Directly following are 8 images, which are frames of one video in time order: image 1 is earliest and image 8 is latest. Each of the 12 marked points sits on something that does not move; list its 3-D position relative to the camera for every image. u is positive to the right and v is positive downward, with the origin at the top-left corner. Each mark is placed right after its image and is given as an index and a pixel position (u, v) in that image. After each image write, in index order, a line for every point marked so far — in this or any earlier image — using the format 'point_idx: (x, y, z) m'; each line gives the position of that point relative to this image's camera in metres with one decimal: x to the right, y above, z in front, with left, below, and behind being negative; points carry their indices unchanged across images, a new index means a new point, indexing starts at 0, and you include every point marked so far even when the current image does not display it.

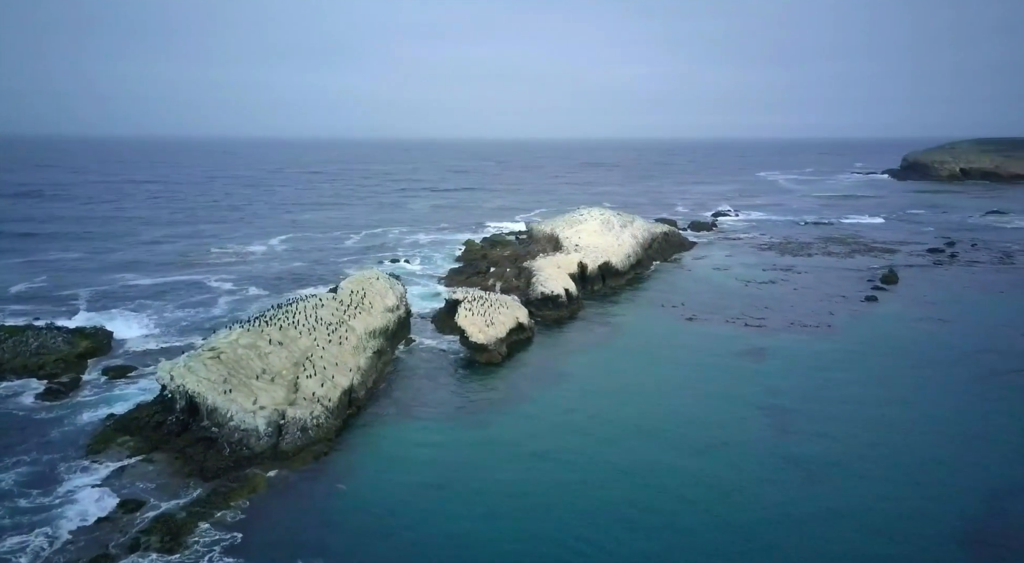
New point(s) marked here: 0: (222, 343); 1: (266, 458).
0: (-6.4, -1.4, +16.3) m
1: (-4.6, -3.3, +13.8) m
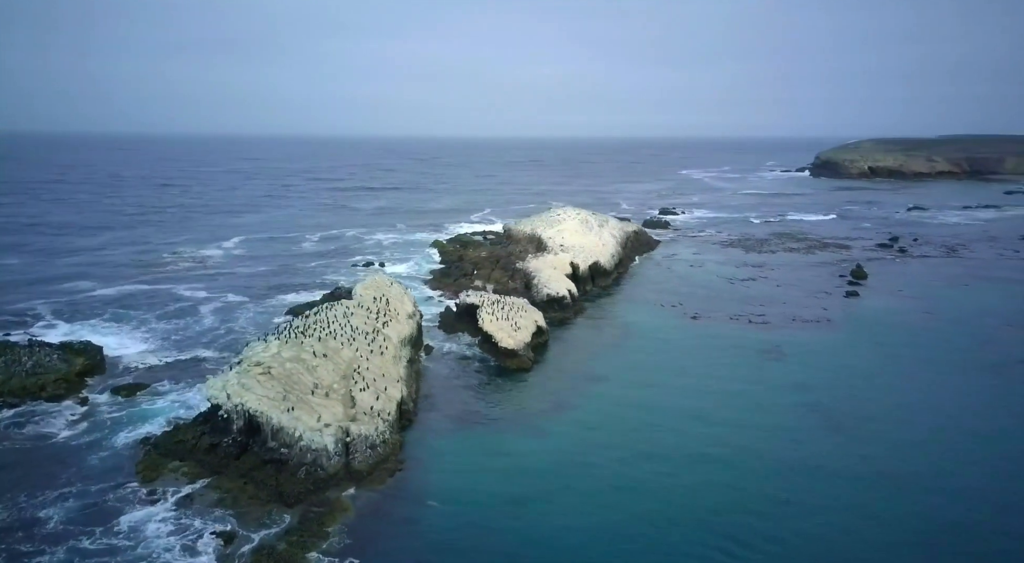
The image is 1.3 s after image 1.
0: (-5.1, -1.6, +15.3) m
1: (-3.0, -3.5, +12.9) m
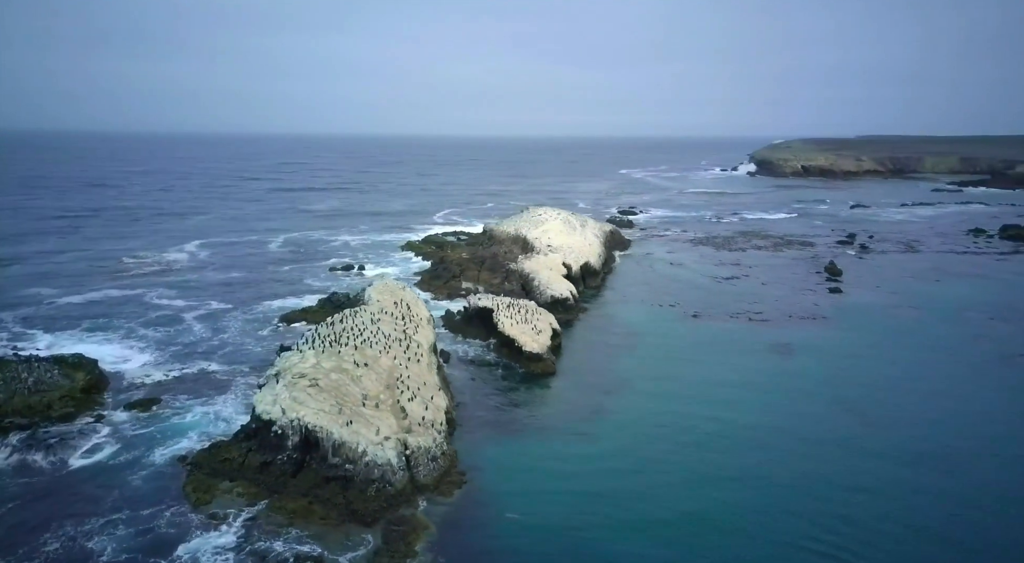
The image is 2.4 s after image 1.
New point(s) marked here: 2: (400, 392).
0: (-4.0, -1.8, +14.6) m
1: (-1.7, -3.6, +12.4) m
2: (-2.3, -2.3, +14.9) m
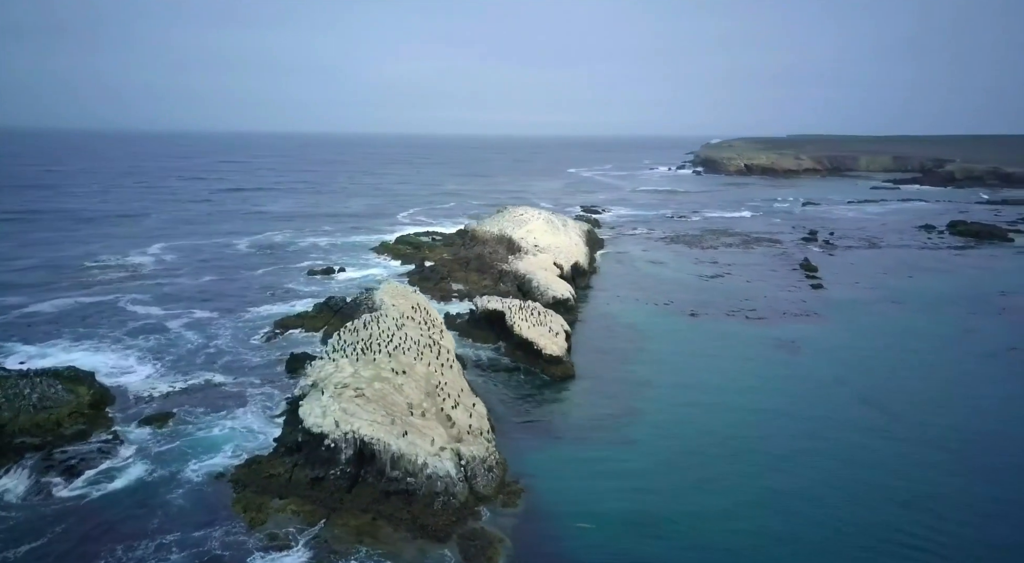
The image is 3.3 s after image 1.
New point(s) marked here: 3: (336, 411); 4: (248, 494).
0: (-3.1, -1.9, +14.0) m
1: (-0.6, -3.7, +12.0) m
2: (-1.4, -2.3, +14.4) m
3: (-3.1, -2.3, +12.7) m
4: (-4.4, -3.6, +12.2) m
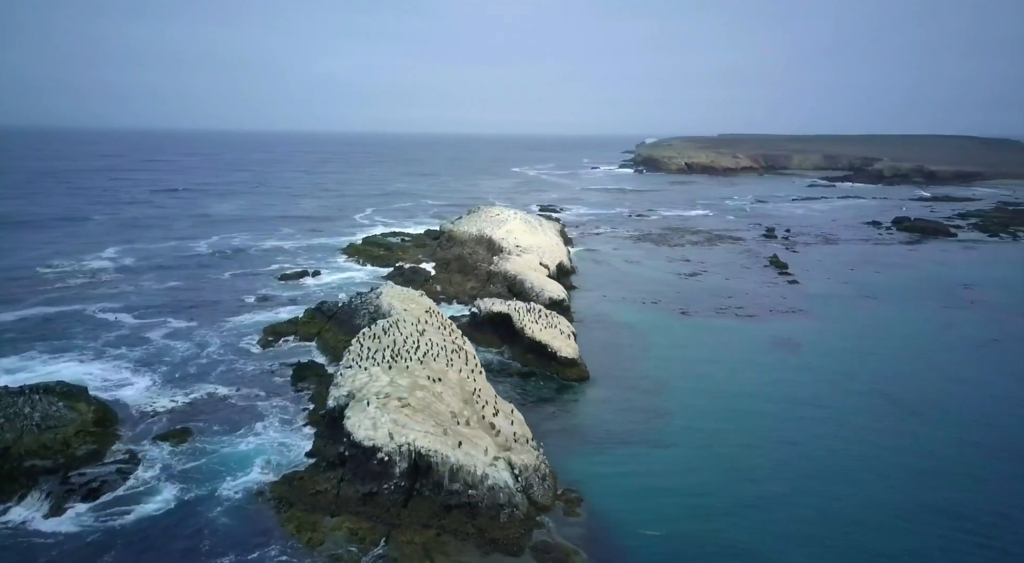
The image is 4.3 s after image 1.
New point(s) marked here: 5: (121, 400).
0: (-2.3, -2.0, +13.5) m
1: (+0.4, -3.7, +11.6) m
2: (-0.6, -2.4, +14.0) m
3: (-2.1, -2.4, +12.2) m
4: (-3.4, -3.7, +11.6) m
5: (-9.2, -2.8, +17.2) m
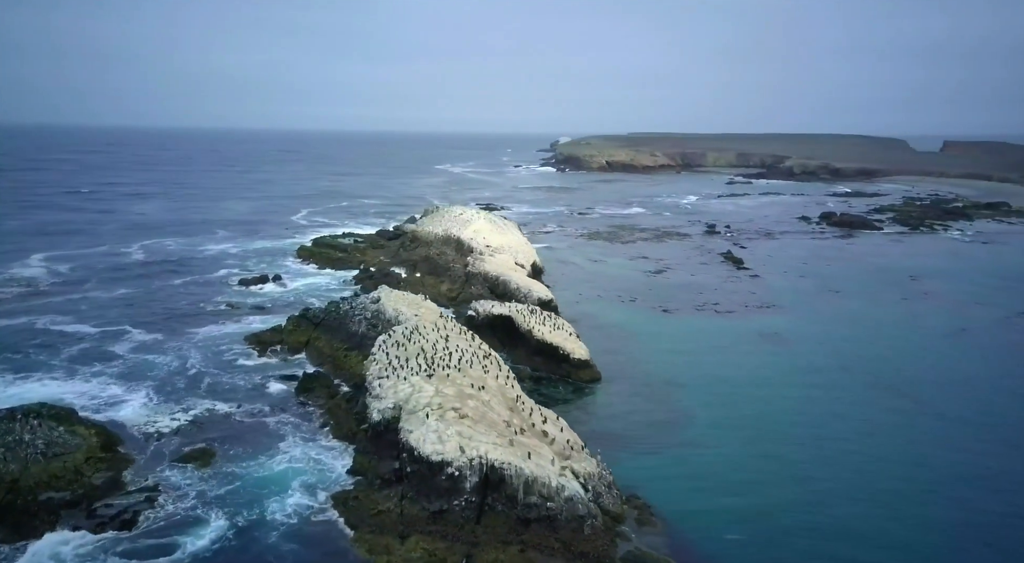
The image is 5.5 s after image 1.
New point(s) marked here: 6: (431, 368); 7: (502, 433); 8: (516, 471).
0: (-1.3, -2.1, +12.9) m
1: (+1.5, -3.8, +11.4) m
2: (+0.3, -2.5, +13.7) m
3: (-1.0, -2.5, +11.7) m
4: (-2.2, -3.8, +10.9) m
5: (-8.6, -3.0, +15.9) m
6: (-1.6, -1.7, +14.4) m
7: (-0.2, -2.5, +12.2) m
8: (0.0, -2.9, +11.2) m
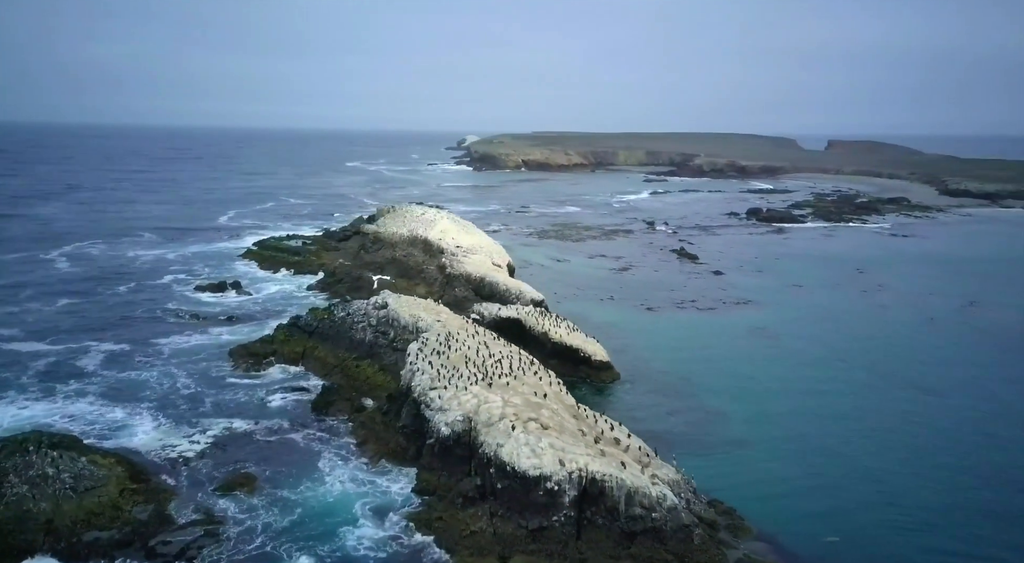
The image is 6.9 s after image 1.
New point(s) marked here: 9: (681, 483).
0: (-0.1, -2.2, +12.4) m
1: (+3.0, -3.8, +11.2) m
2: (+1.5, -2.5, +13.3) m
3: (+0.4, -2.6, +11.2) m
4: (-0.7, -3.9, +10.3) m
5: (-7.6, -3.3, +14.5) m
6: (-0.5, -1.8, +13.8) m
7: (+1.2, -2.6, +11.7) m
8: (+1.5, -3.0, +10.8) m
9: (+2.7, -3.2, +11.9) m
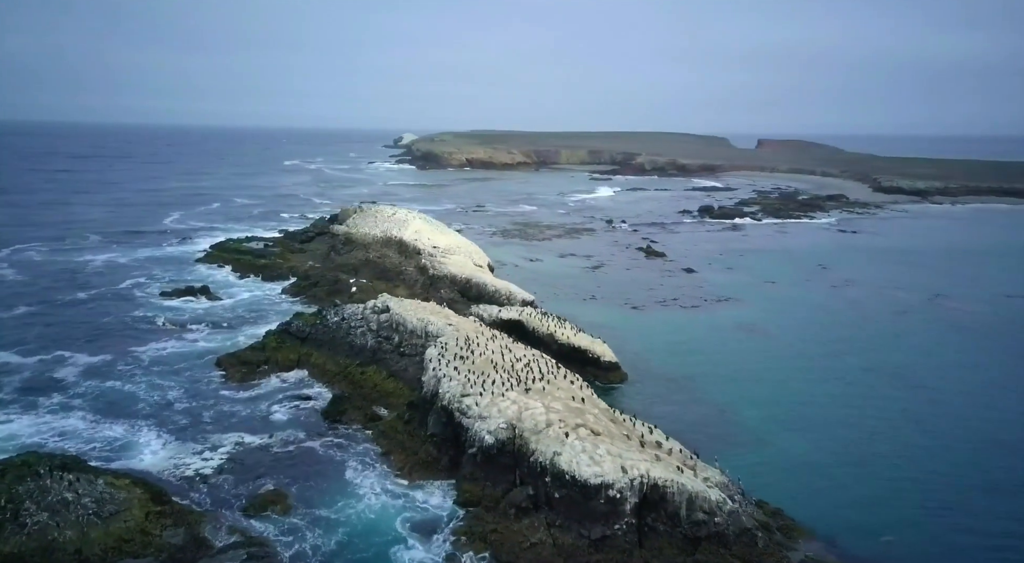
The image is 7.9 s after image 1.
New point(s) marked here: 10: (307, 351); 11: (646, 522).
0: (+0.7, -2.2, +12.1) m
1: (+3.8, -3.8, +11.1) m
2: (+2.2, -2.6, +13.1) m
3: (+1.2, -2.6, +10.9) m
4: (+0.3, -4.0, +10.0) m
5: (-7.0, -3.4, +13.6) m
6: (+0.1, -1.9, +13.4) m
7: (+2.0, -2.6, +11.6) m
8: (+2.4, -3.0, +10.7) m
9: (+3.5, -3.3, +11.8) m
10: (-5.6, -1.9, +19.9) m
11: (+2.0, -3.5, +10.5) m
